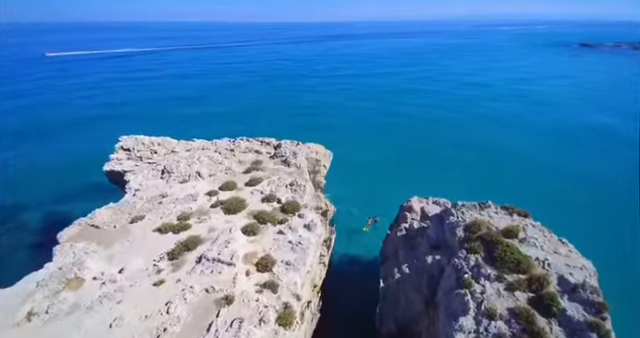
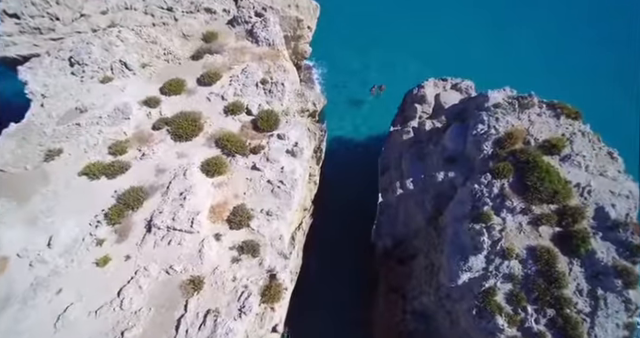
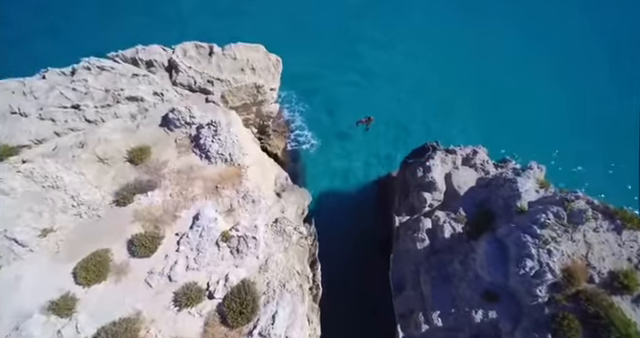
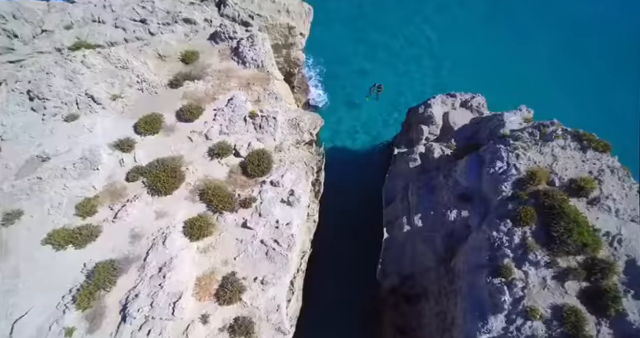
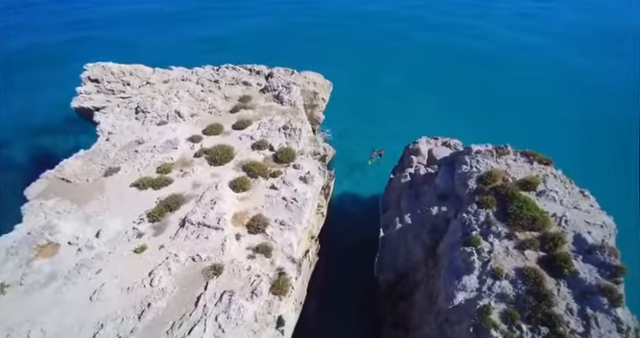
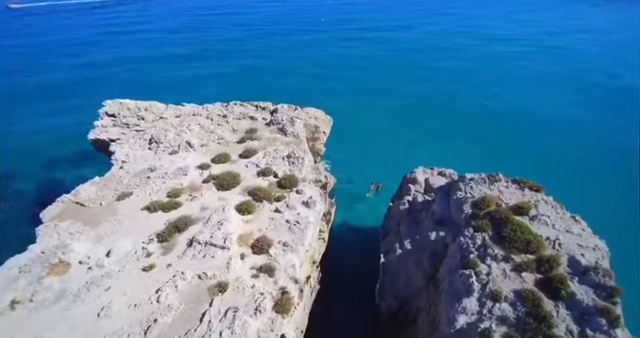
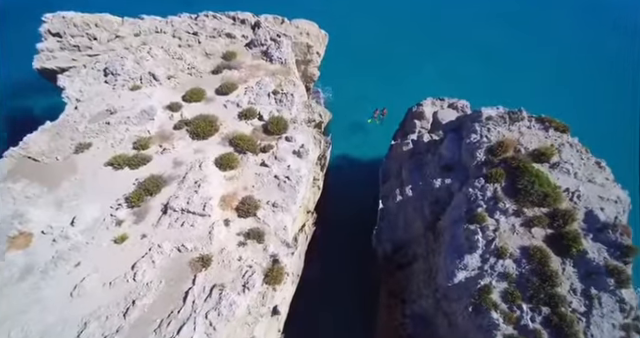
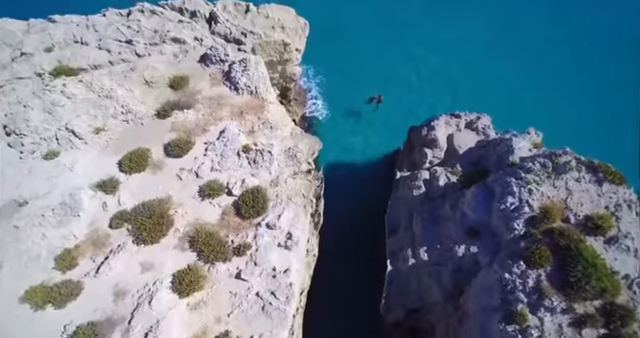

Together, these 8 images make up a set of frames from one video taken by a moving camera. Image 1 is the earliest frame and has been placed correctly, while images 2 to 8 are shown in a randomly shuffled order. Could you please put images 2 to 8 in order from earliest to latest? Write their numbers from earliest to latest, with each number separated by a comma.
6, 5, 7, 2, 4, 8, 3
